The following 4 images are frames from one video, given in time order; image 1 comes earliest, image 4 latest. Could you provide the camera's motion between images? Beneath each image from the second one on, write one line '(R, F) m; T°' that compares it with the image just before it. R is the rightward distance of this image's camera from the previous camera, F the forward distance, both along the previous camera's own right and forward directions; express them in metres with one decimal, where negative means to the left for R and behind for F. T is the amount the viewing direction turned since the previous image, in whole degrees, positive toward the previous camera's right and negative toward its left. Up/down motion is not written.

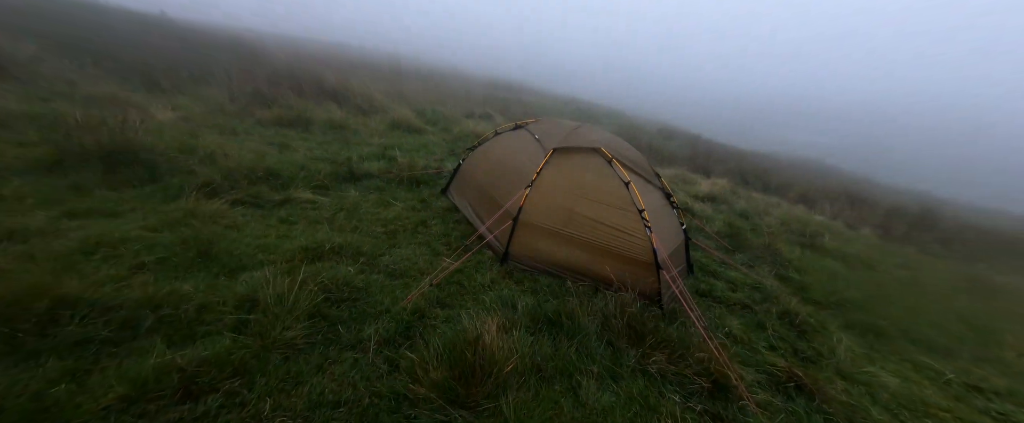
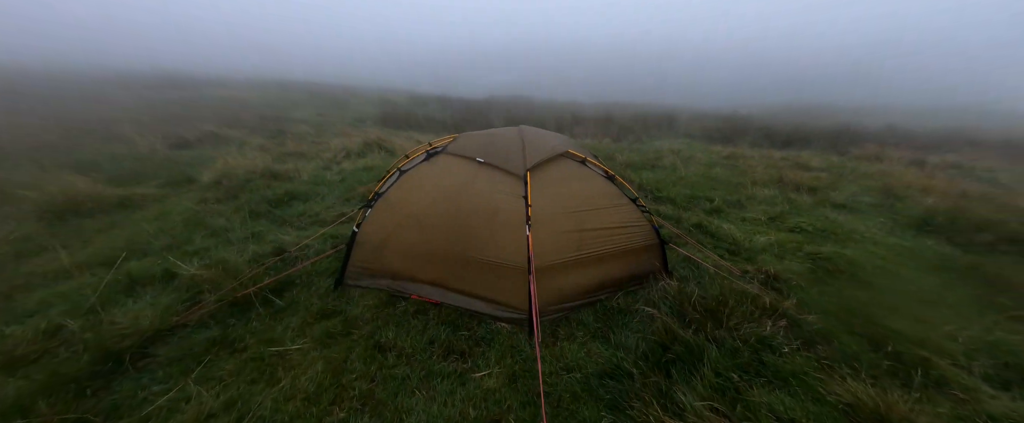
(-1.7, +1.8) m; +37°
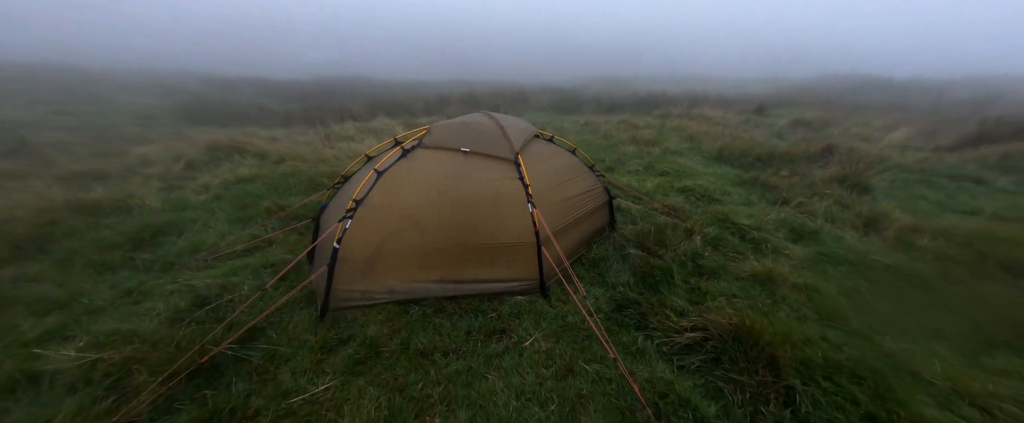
(-1.4, +0.1) m; +23°
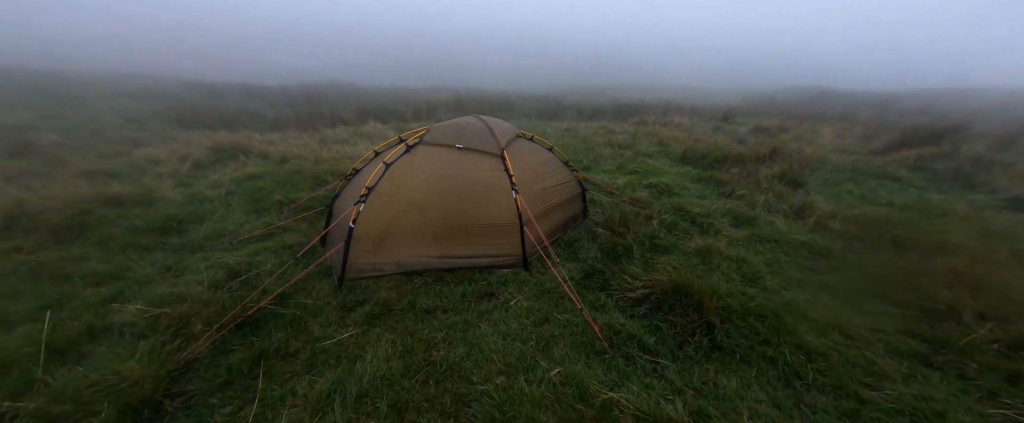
(0.0, -0.7) m; +2°
